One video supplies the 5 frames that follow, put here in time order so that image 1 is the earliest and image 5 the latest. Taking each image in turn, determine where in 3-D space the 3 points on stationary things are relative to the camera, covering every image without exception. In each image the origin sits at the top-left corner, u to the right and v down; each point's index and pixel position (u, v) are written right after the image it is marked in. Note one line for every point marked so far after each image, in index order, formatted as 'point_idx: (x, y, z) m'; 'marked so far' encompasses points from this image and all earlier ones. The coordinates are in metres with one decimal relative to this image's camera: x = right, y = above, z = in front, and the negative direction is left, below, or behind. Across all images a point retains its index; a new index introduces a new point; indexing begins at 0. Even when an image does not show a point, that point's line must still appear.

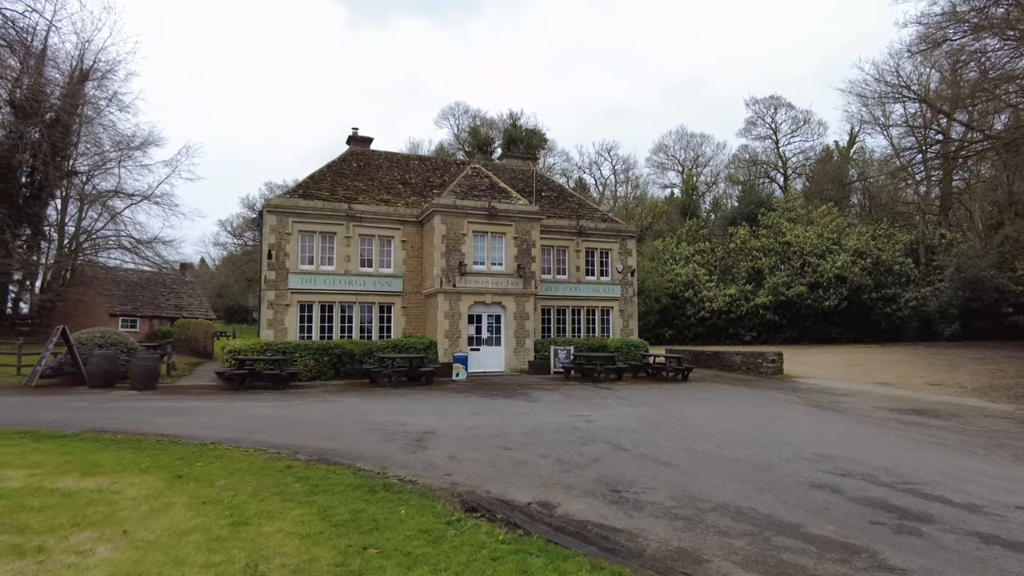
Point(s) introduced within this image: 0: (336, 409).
0: (-3.4, -2.4, +12.7) m
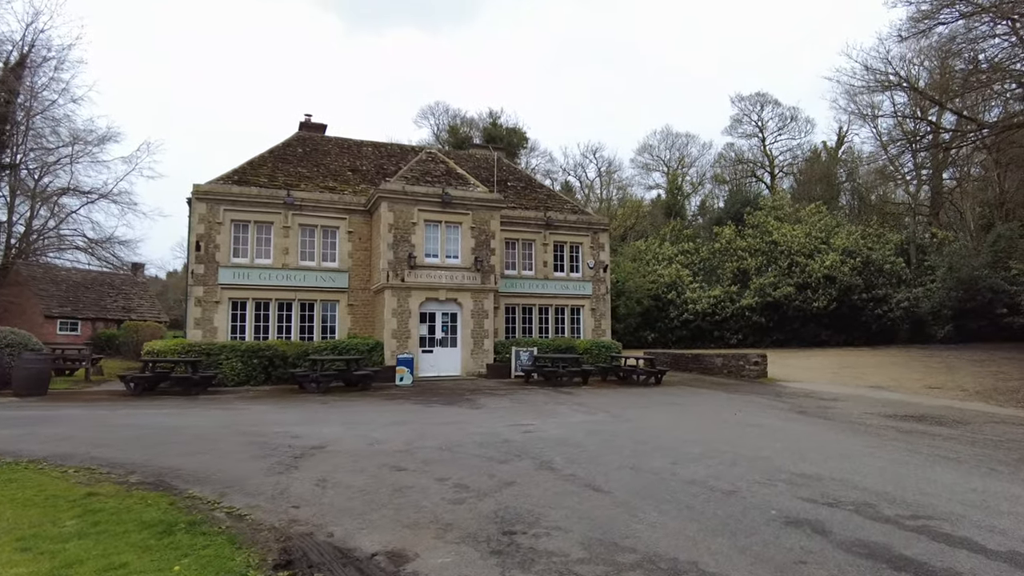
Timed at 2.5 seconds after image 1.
0: (-4.6, -2.1, +10.7) m
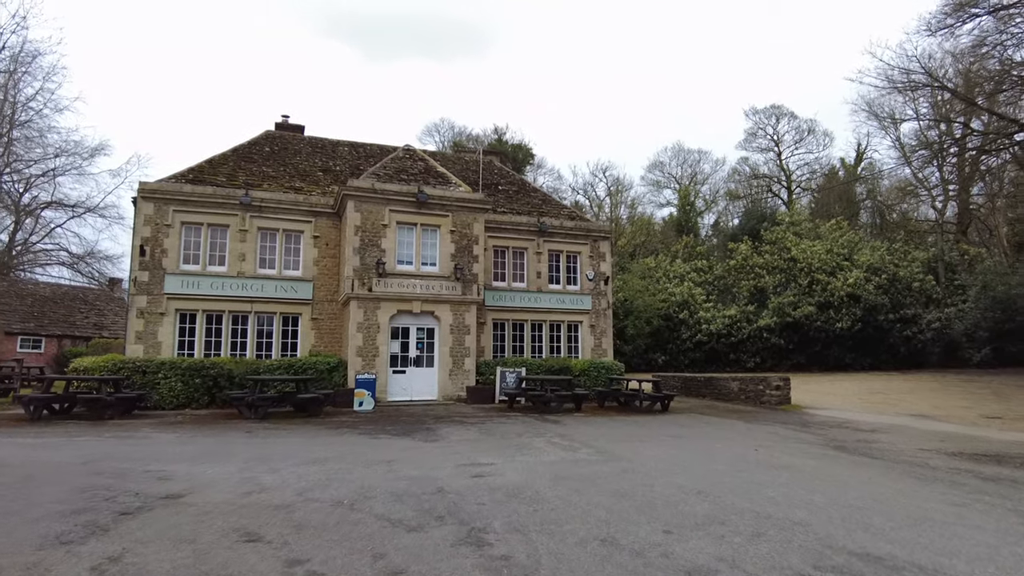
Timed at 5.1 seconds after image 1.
0: (-5.2, -2.1, +8.4) m
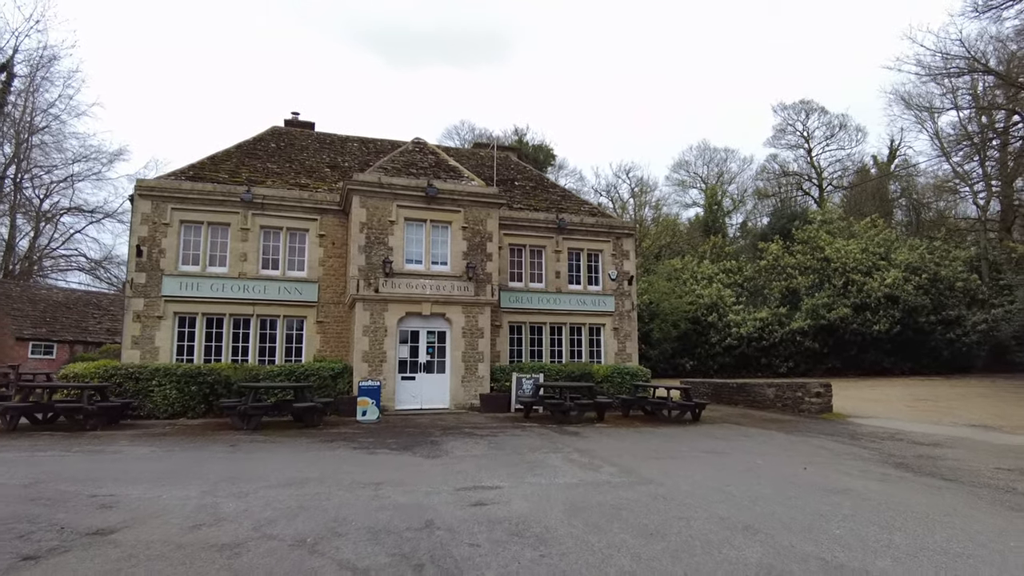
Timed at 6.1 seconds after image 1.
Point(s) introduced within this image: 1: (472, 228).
0: (-5.1, -2.1, +7.4) m
1: (-1.0, +1.5, +16.2) m
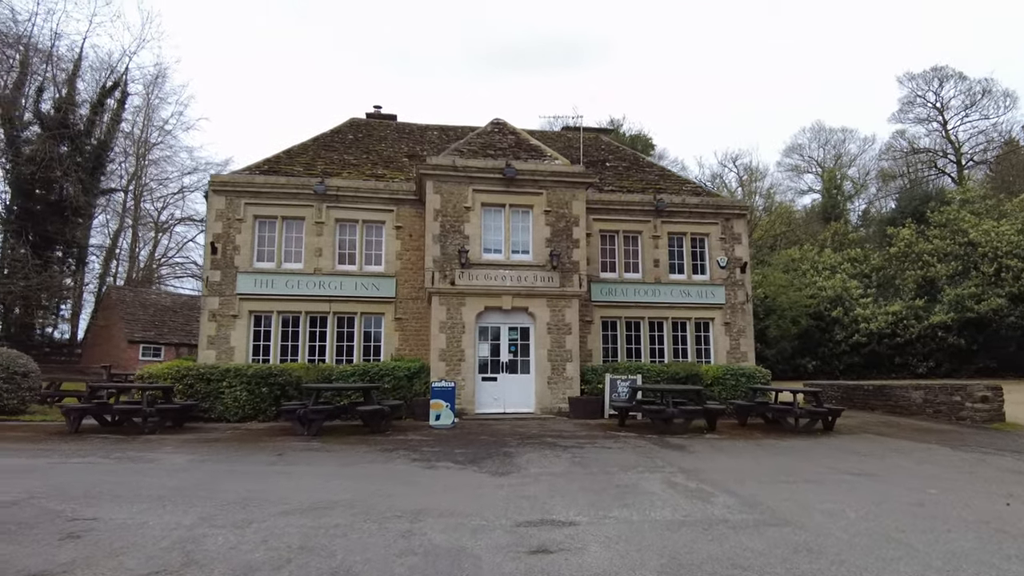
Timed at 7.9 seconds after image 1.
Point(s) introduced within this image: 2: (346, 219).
0: (-4.3, -1.9, +6.5) m
1: (+1.0, +1.7, +14.6) m
2: (-4.0, +1.7, +15.7) m
